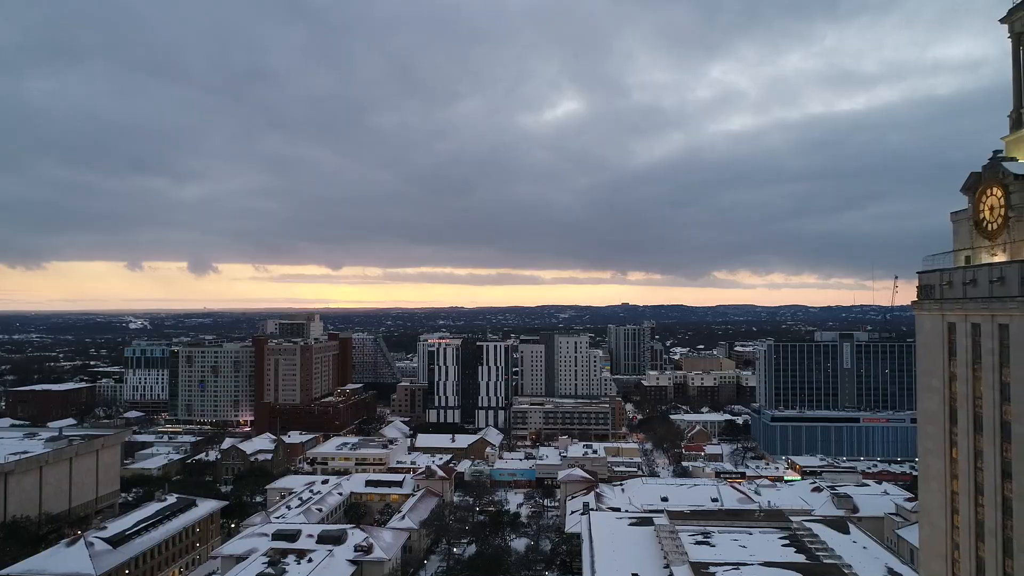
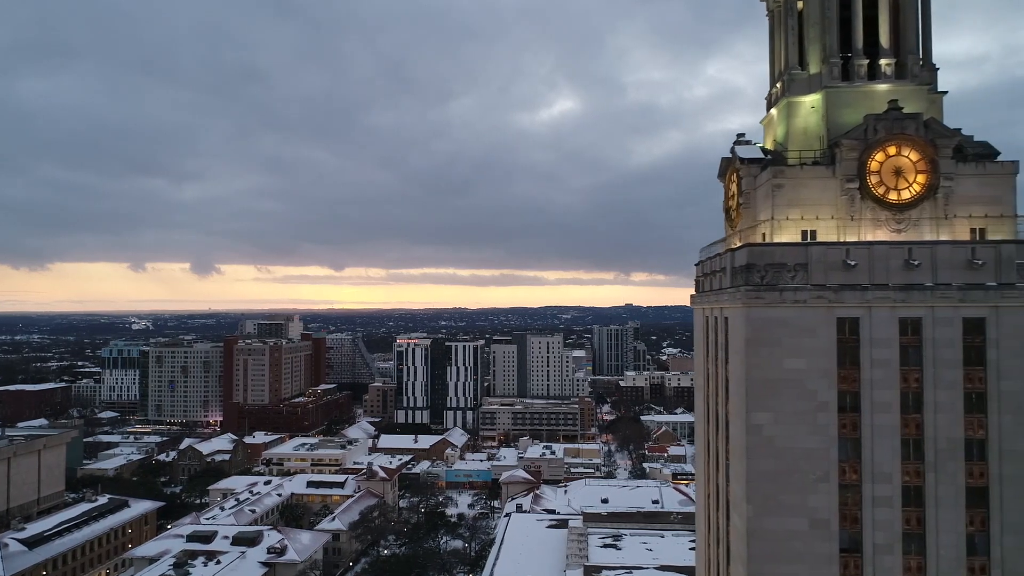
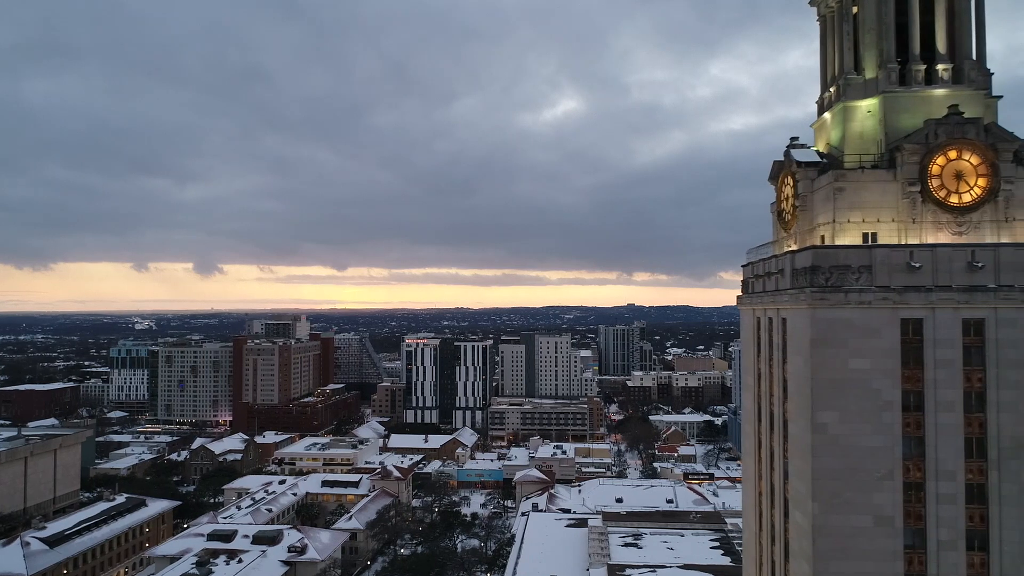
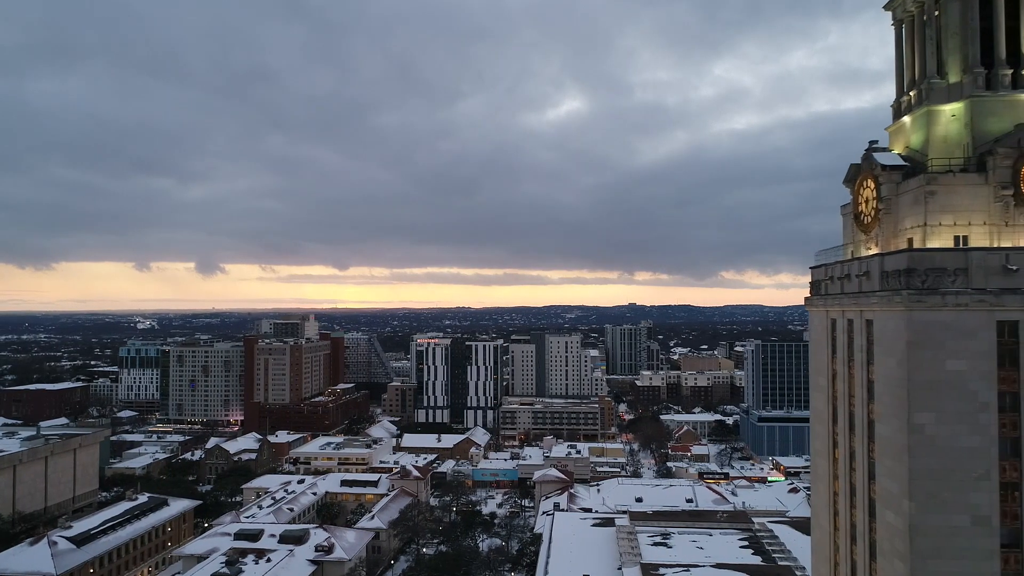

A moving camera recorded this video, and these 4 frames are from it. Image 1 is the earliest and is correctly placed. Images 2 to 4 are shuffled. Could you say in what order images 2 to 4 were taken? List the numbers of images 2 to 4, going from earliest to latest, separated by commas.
4, 3, 2
